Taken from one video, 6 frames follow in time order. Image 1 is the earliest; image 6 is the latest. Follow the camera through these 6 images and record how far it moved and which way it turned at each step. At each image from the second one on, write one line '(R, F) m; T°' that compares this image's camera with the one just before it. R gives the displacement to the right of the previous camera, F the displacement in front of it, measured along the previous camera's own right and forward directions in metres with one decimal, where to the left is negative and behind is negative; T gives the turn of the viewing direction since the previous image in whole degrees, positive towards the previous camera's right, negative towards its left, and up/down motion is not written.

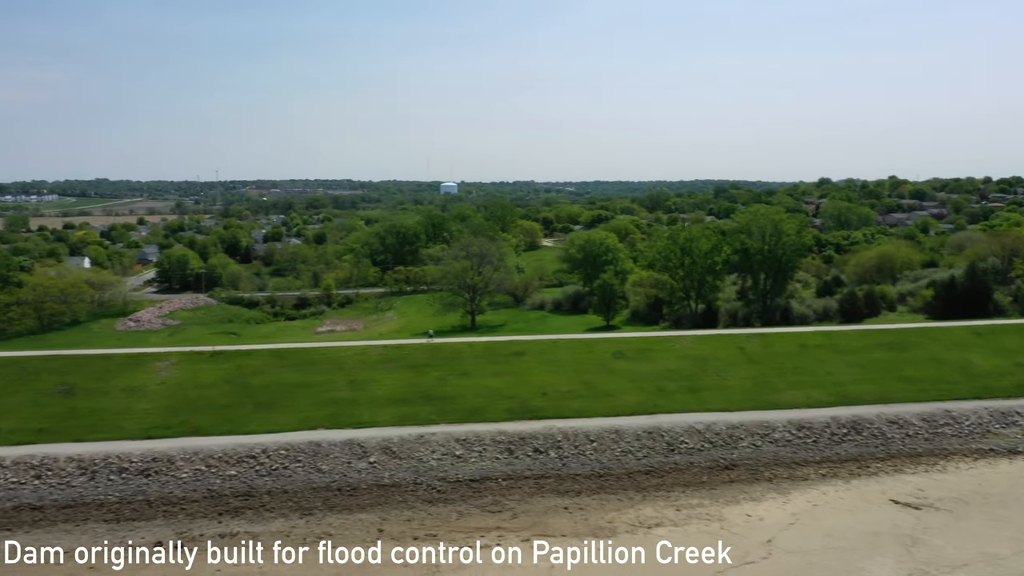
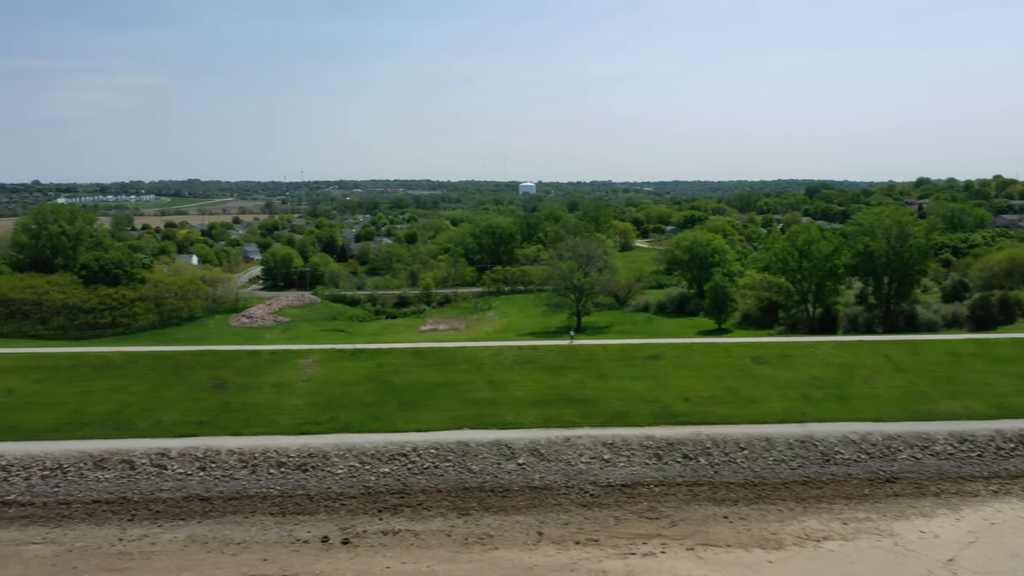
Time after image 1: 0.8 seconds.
(-1.6, +0.1) m; -5°
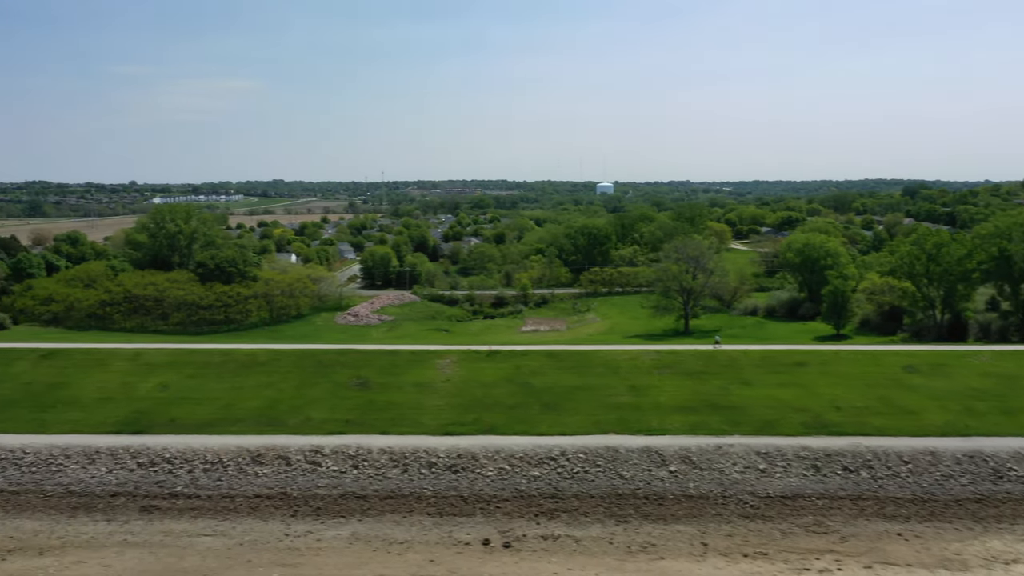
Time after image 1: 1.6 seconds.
(-1.6, +0.1) m; -5°
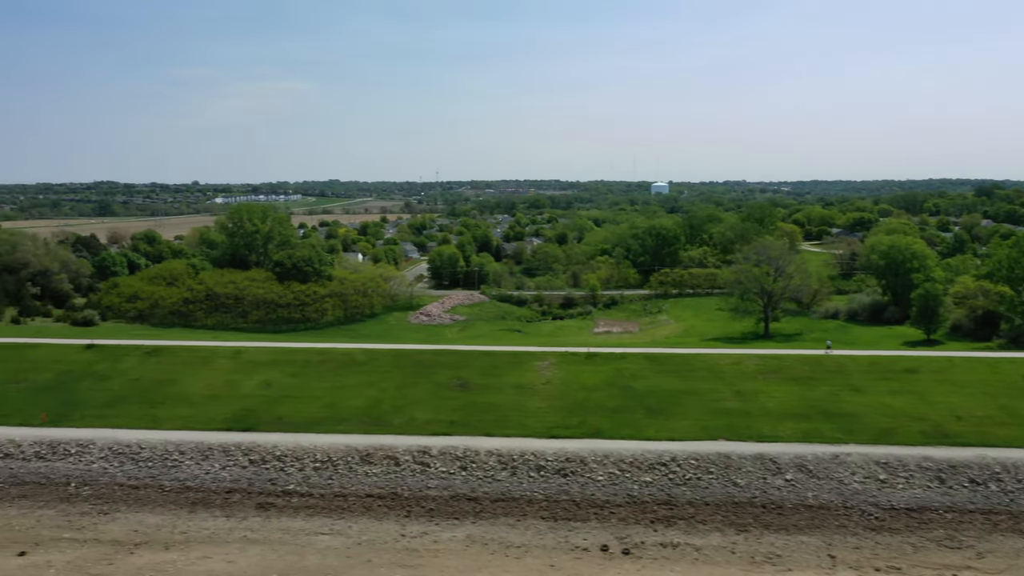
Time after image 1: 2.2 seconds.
(-1.2, +0.1) m; -4°
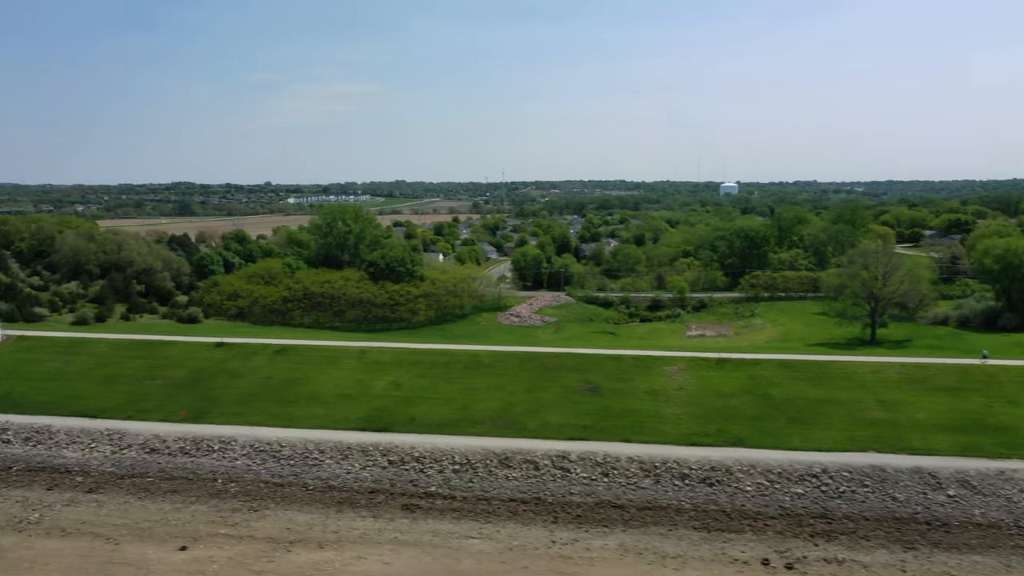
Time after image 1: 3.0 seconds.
(-1.6, +0.2) m; -4°
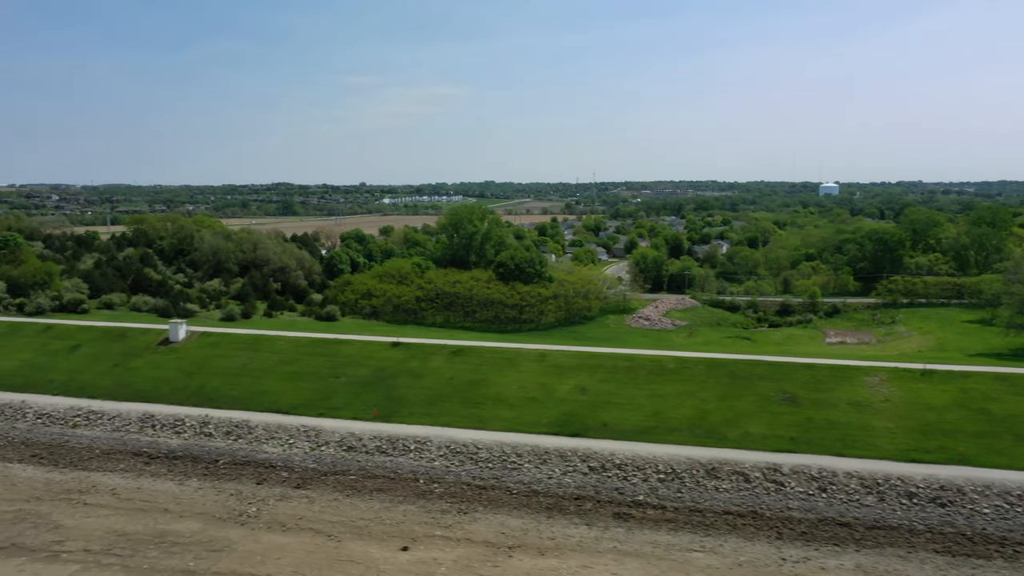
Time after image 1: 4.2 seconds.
(-2.5, +0.2) m; -6°
